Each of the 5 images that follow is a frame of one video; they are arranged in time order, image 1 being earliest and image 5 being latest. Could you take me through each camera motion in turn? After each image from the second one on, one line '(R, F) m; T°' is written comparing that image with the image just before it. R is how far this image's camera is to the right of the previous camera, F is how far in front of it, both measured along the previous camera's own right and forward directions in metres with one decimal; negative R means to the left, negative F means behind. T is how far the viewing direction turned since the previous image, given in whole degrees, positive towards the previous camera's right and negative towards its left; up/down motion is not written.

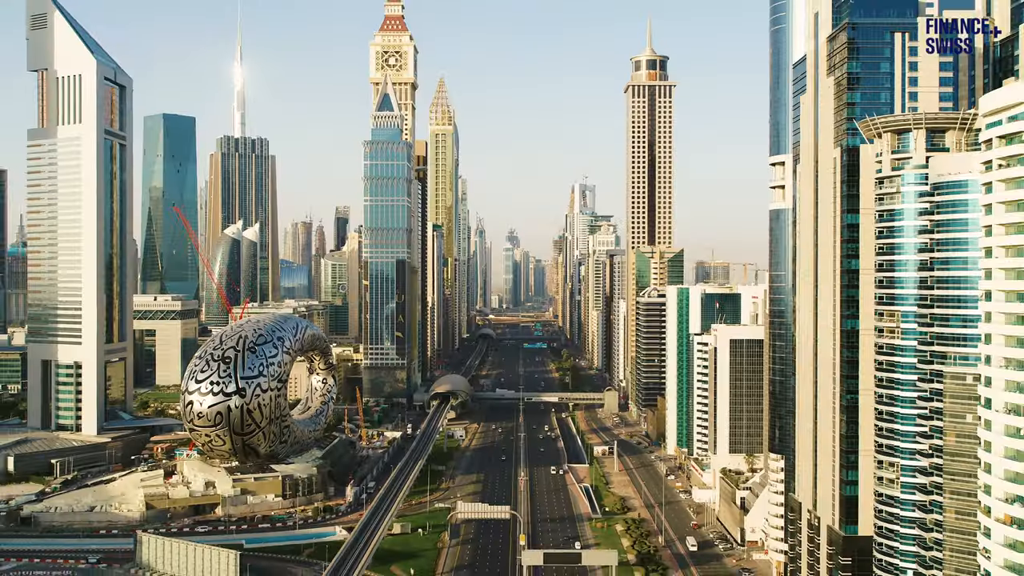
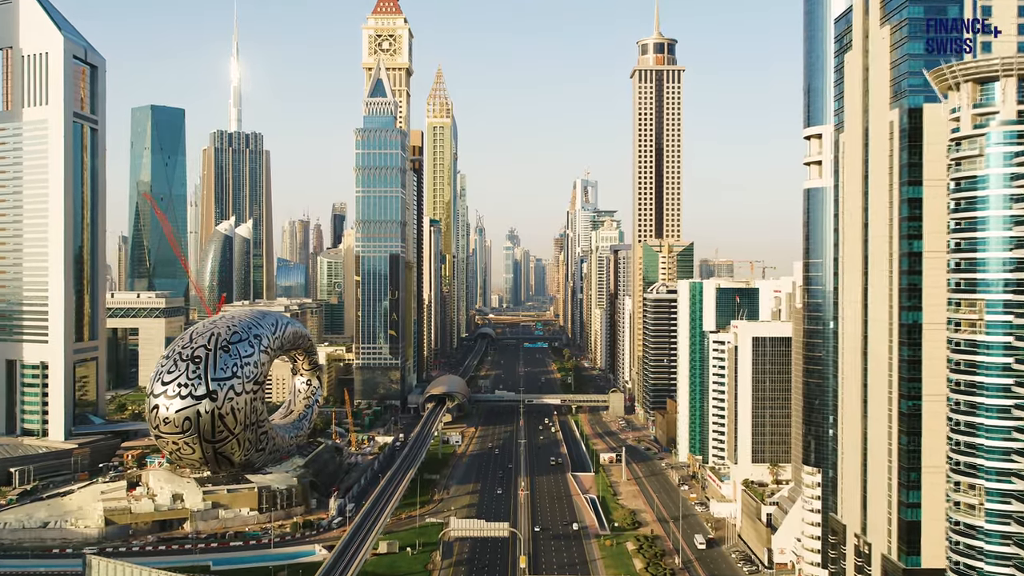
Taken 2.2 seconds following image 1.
(+0.1, +6.5) m; 0°
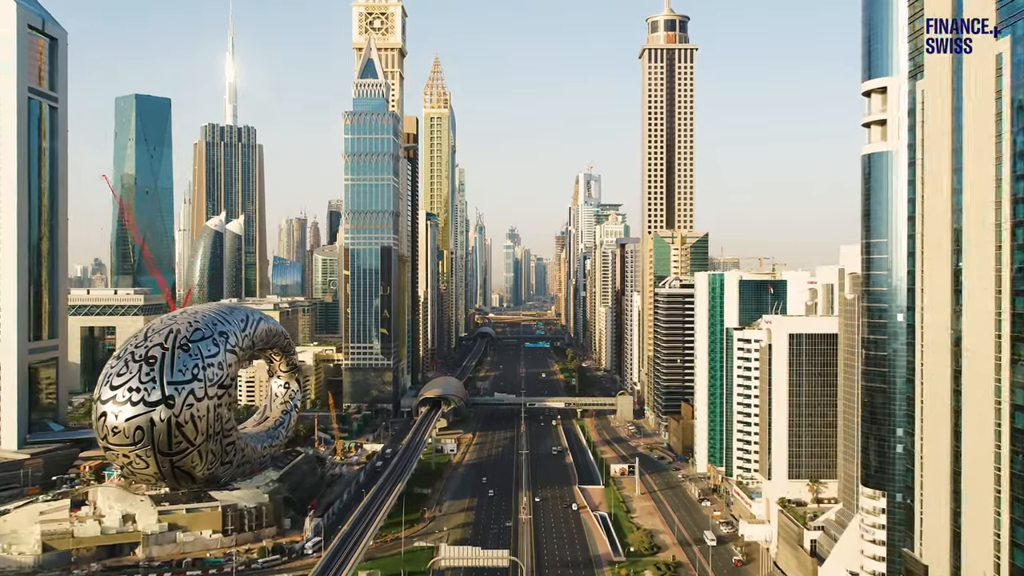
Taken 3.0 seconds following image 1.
(0.0, +8.0) m; 0°
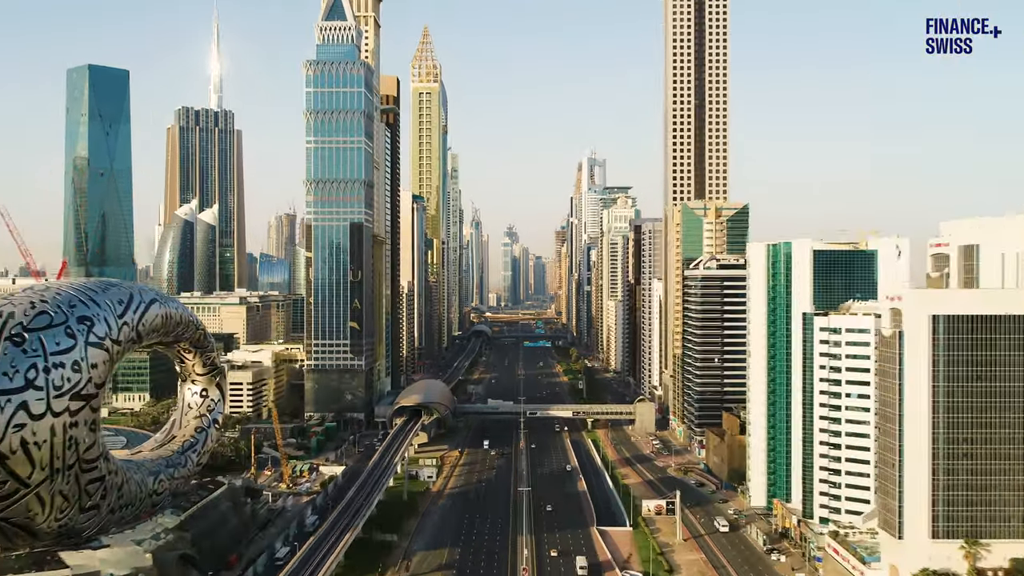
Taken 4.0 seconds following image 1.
(+0.1, +18.5) m; 0°
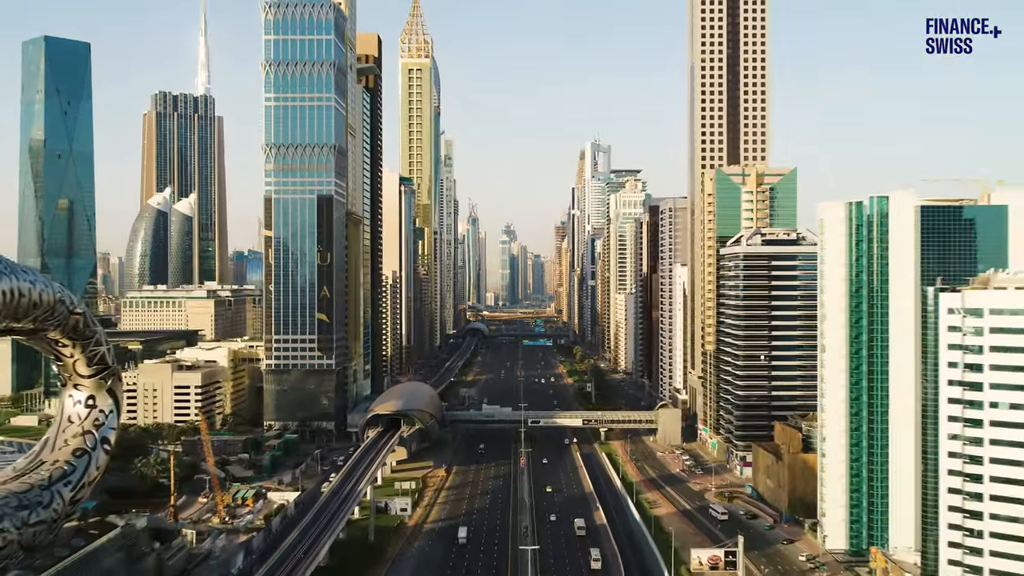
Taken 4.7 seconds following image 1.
(0.0, +14.2) m; 0°
